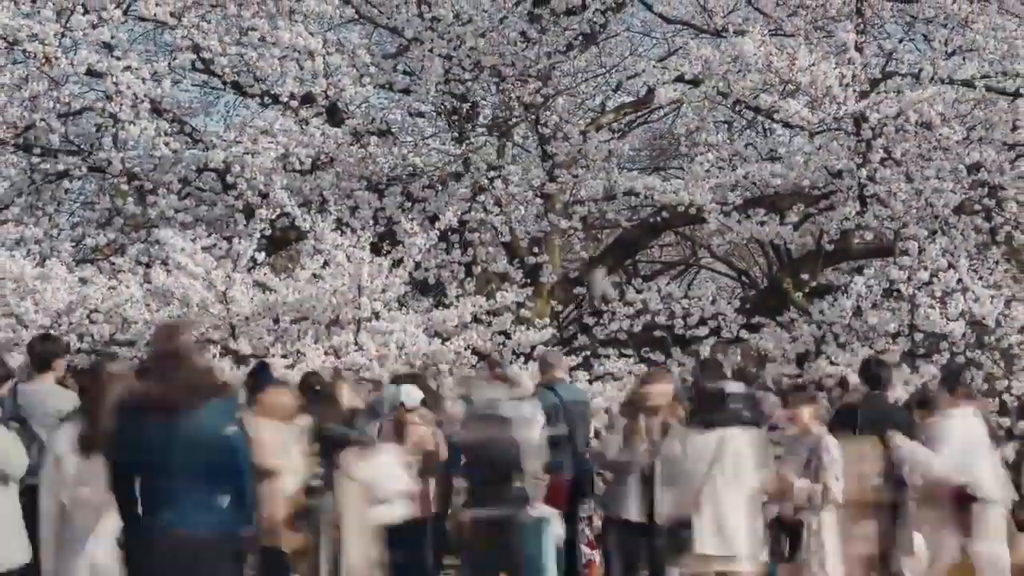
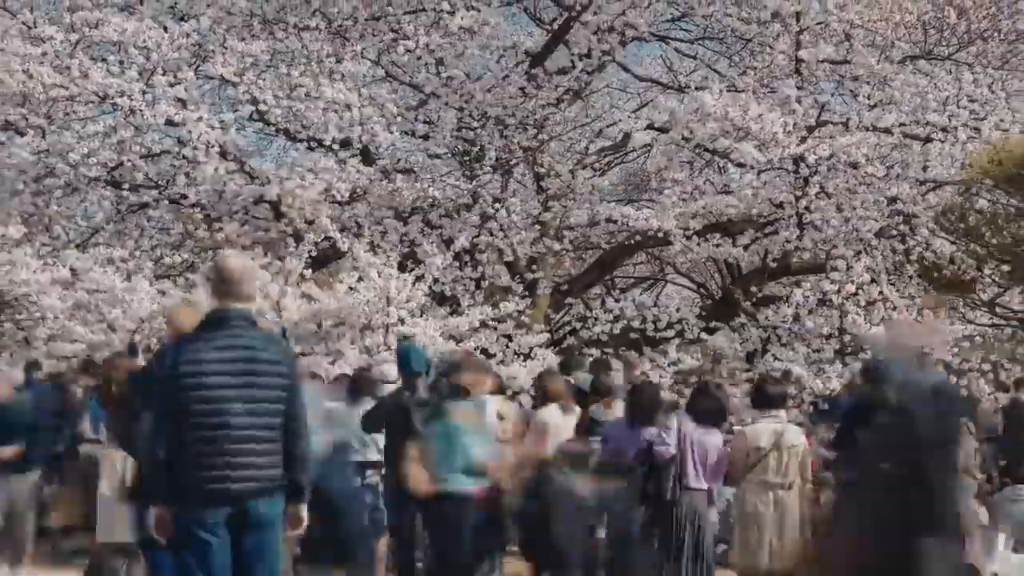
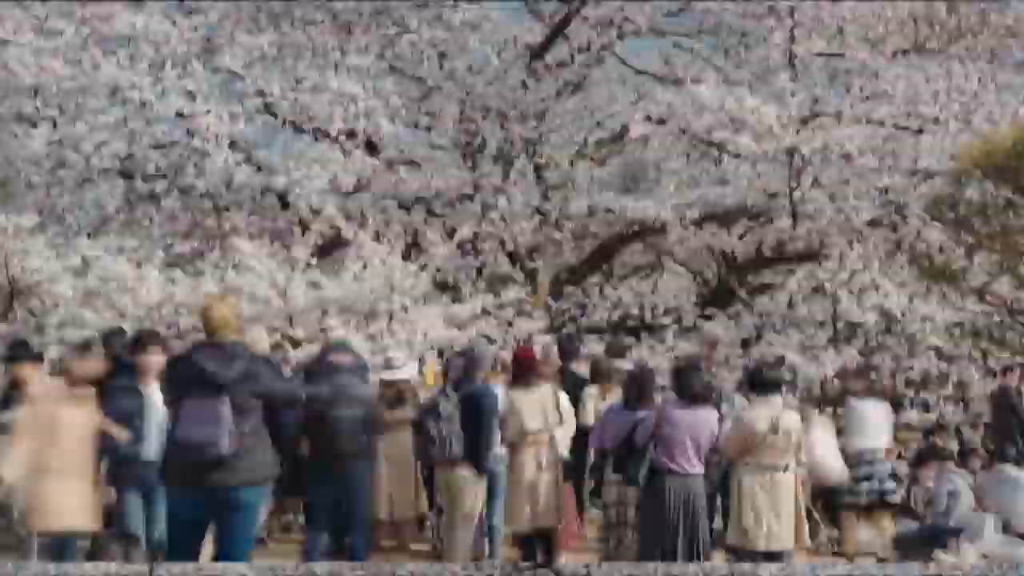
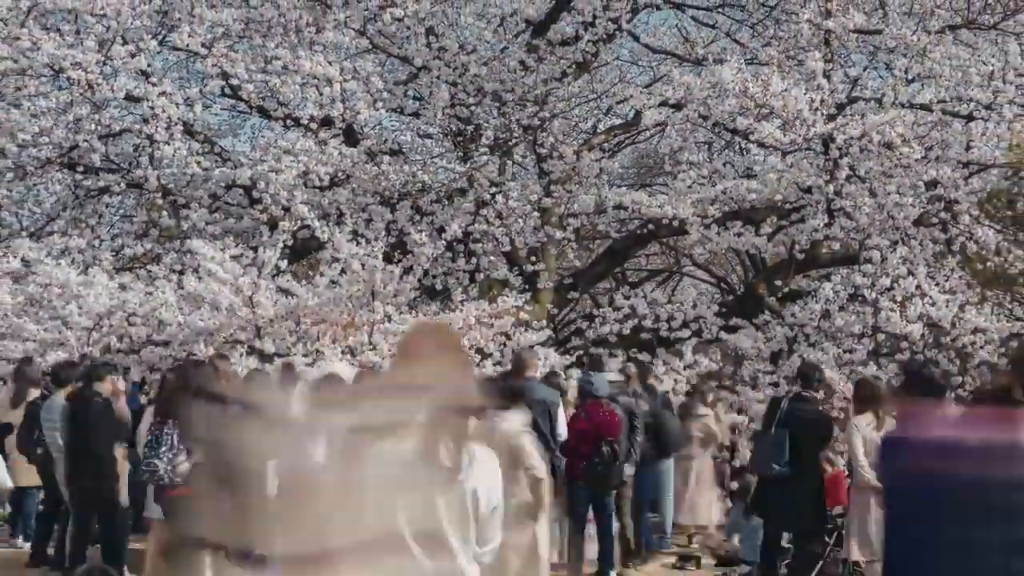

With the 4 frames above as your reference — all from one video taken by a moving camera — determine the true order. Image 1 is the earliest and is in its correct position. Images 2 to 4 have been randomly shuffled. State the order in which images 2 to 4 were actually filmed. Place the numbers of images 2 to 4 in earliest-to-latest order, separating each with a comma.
4, 2, 3
